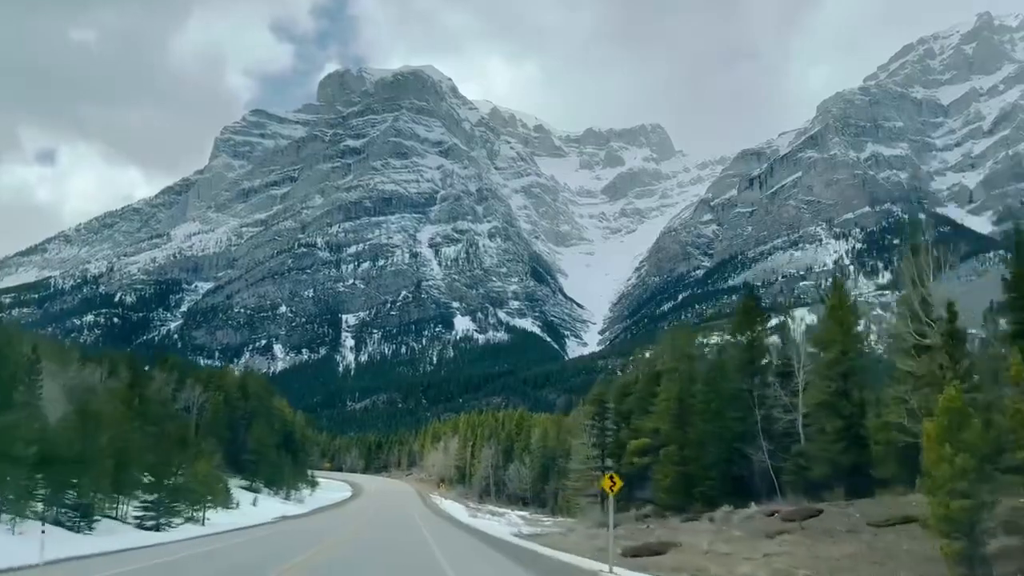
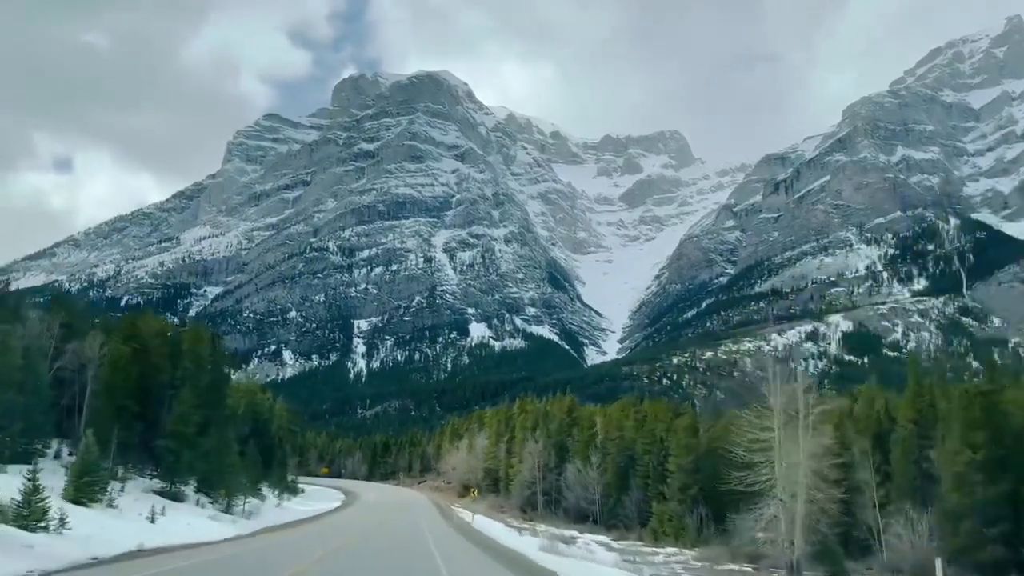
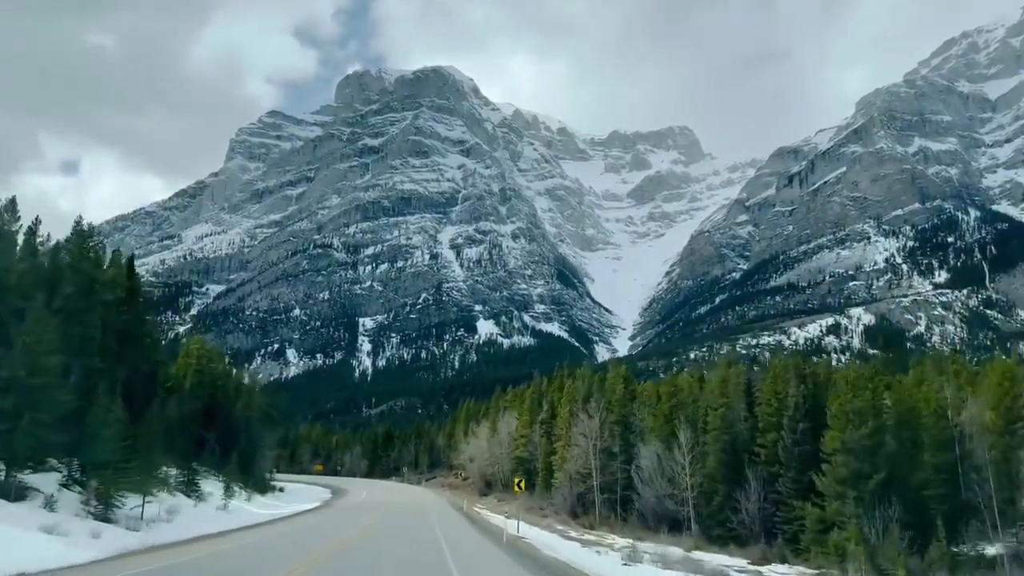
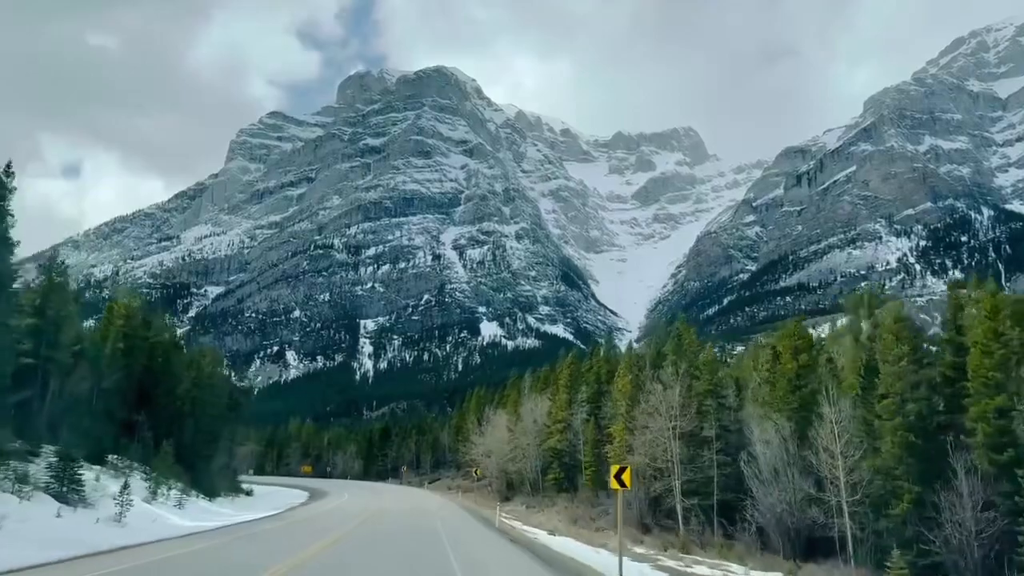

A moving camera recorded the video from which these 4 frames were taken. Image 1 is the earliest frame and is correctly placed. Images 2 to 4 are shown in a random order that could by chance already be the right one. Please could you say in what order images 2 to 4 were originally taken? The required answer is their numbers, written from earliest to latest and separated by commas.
2, 3, 4
